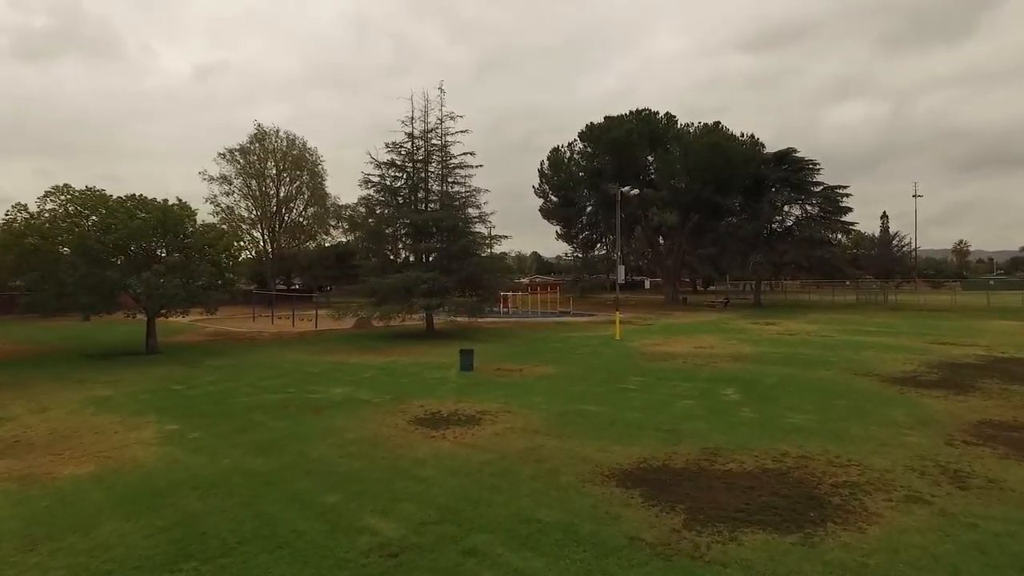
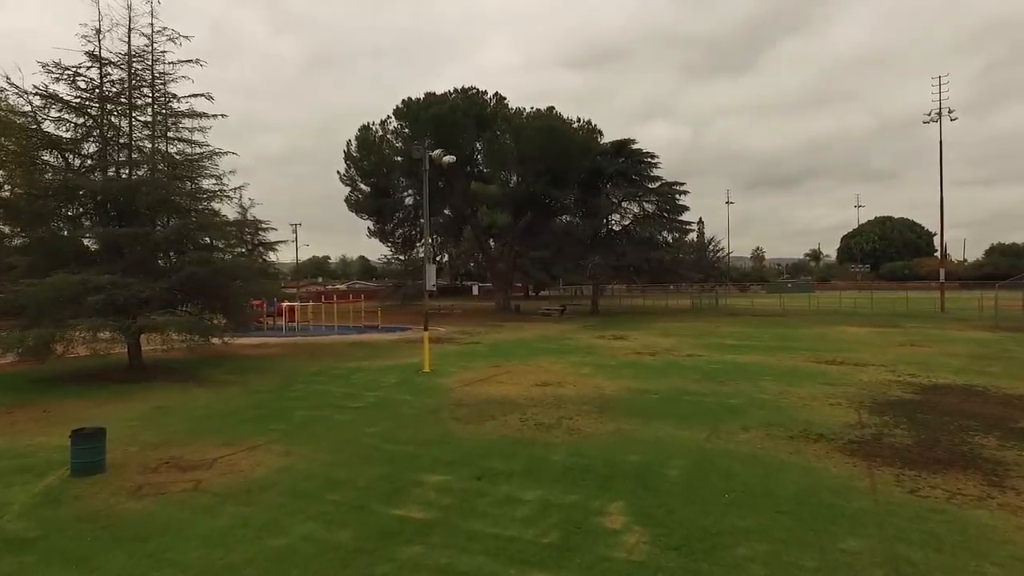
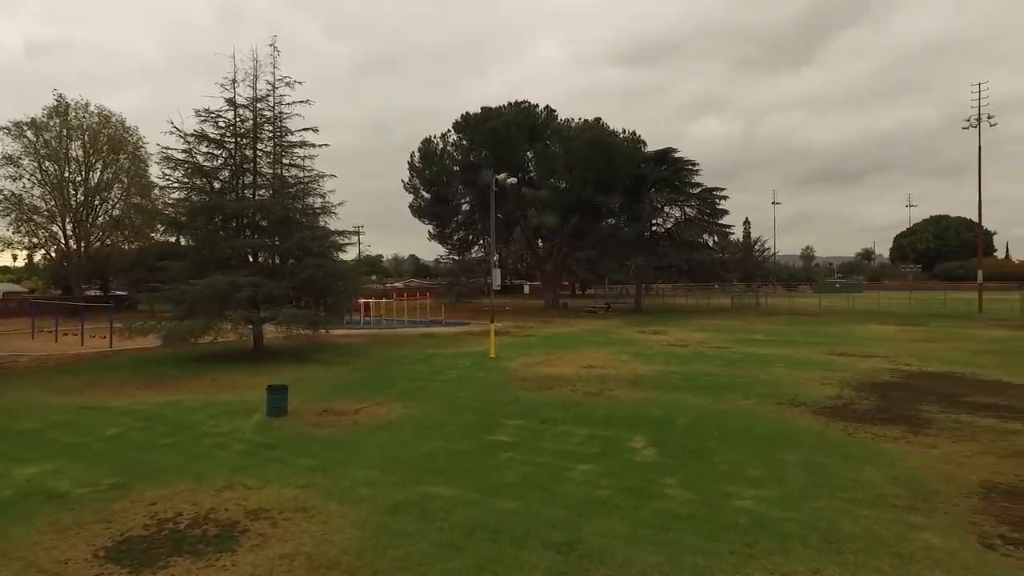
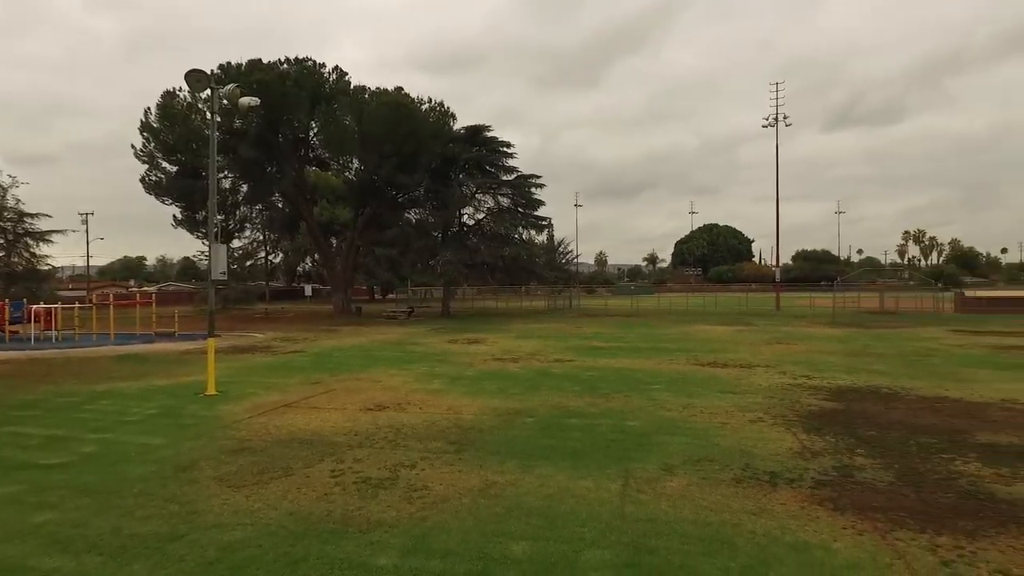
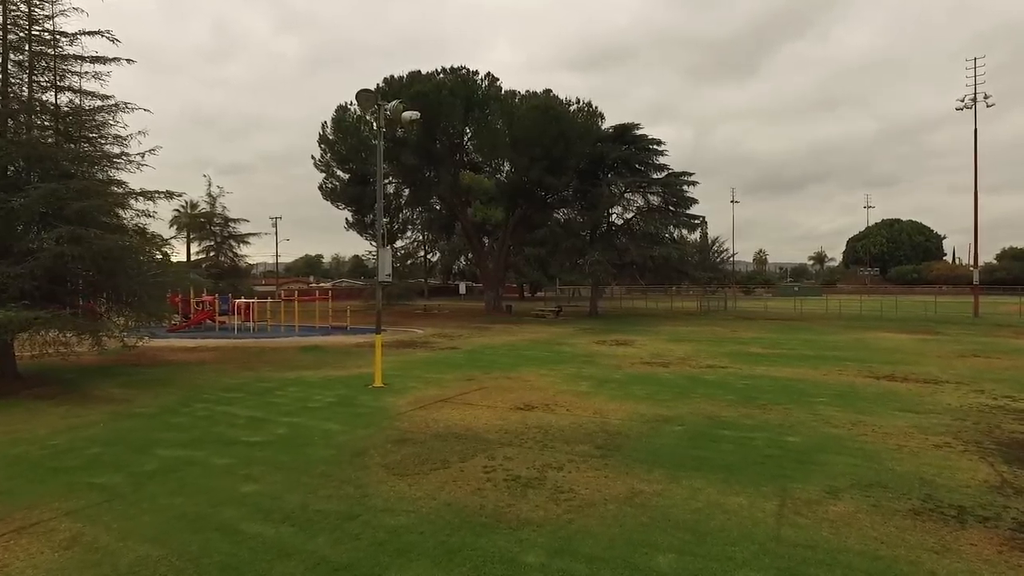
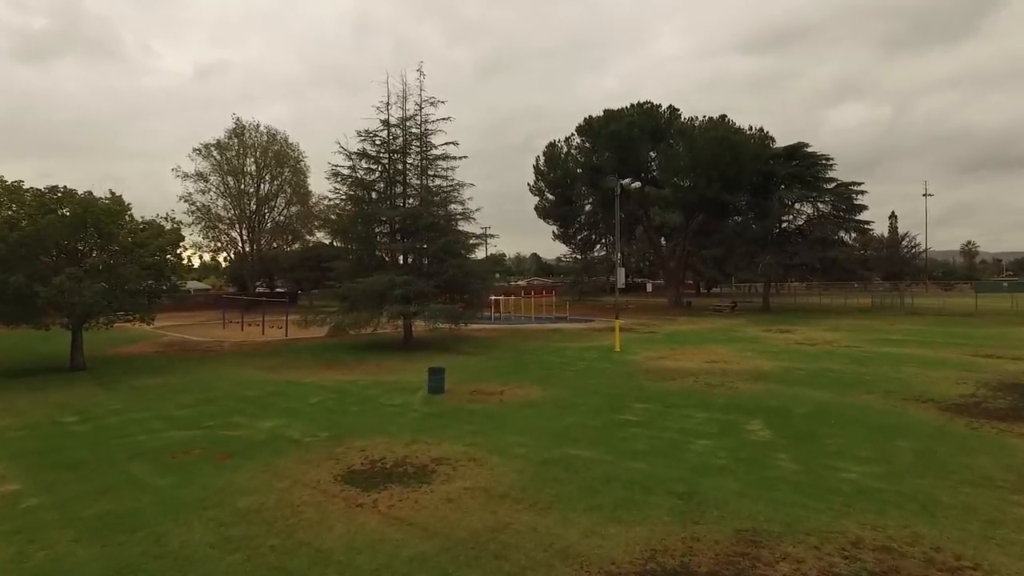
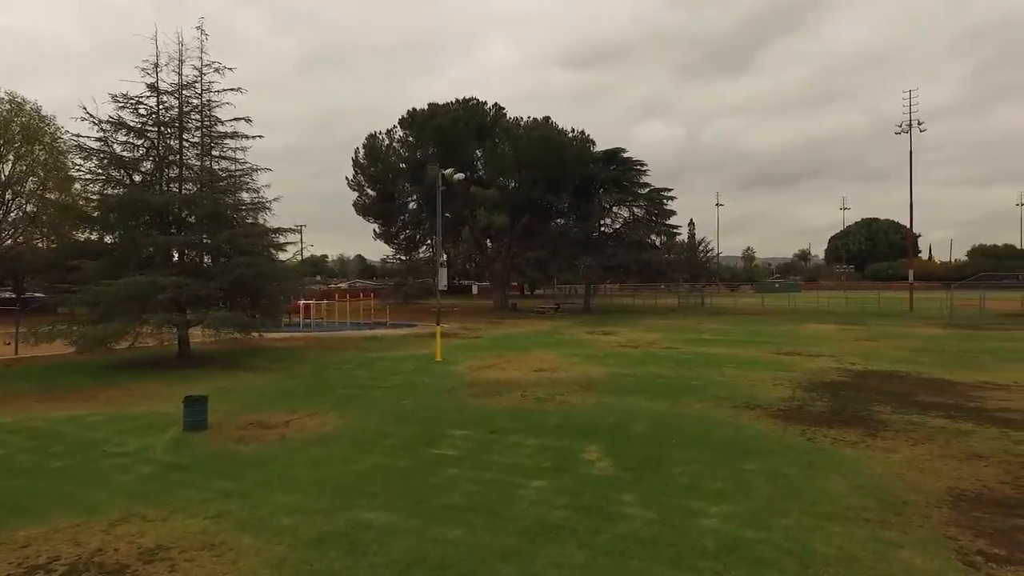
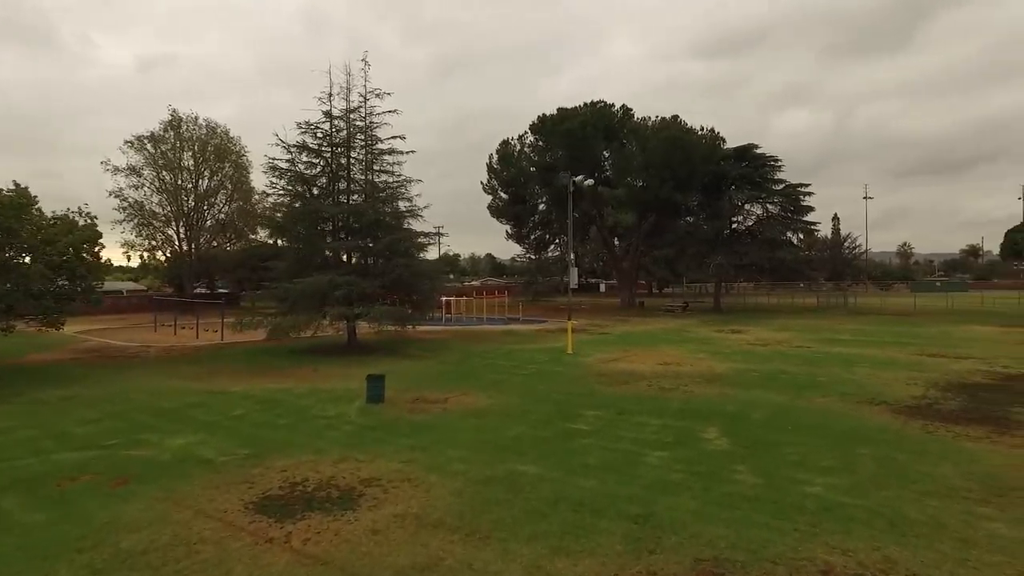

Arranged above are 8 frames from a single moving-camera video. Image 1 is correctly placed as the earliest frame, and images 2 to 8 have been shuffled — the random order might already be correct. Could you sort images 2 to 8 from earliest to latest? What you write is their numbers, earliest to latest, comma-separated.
6, 8, 3, 7, 2, 5, 4
